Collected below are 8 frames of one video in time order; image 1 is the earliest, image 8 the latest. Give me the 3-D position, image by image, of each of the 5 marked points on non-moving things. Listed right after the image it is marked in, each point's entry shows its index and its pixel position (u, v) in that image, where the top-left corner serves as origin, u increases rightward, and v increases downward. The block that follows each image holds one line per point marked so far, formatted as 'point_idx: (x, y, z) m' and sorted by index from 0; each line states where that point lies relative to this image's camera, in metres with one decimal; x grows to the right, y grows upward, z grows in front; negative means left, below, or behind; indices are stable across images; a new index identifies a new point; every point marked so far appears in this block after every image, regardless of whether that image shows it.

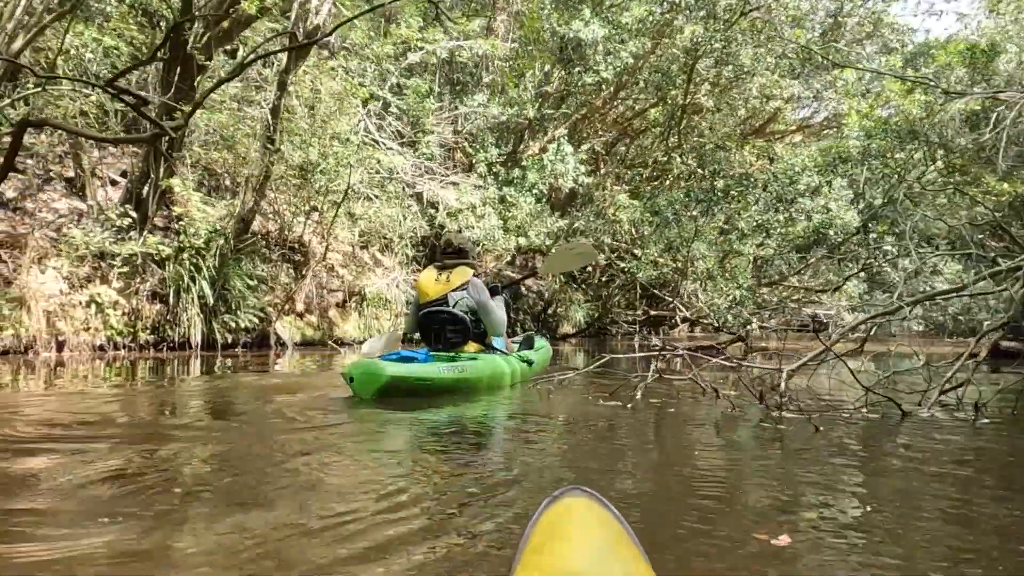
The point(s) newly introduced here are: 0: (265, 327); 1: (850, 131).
0: (-3.8, -0.6, +11.4) m
1: (+5.8, +2.7, +12.8) m
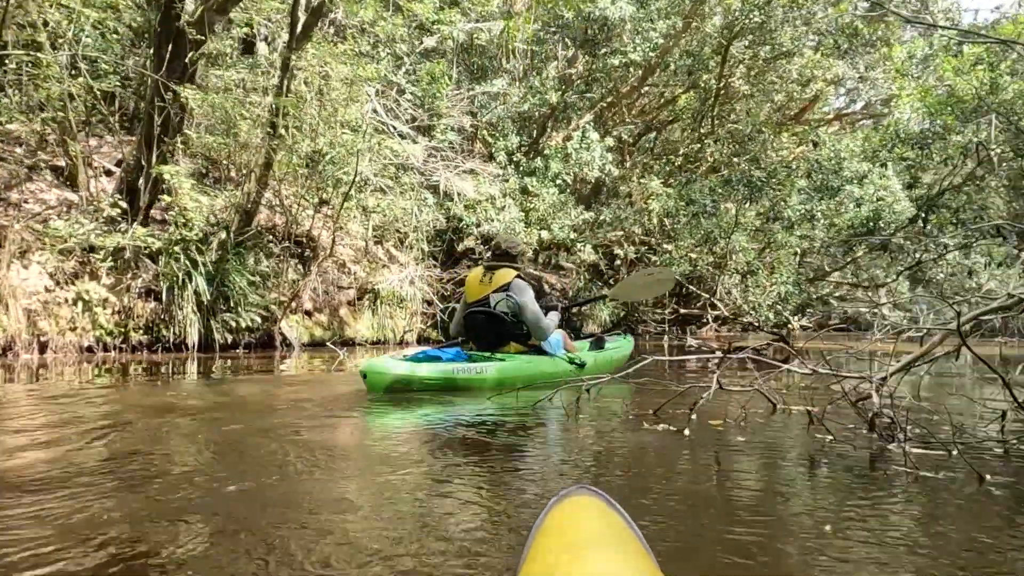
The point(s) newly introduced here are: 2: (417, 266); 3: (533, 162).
0: (-3.4, -0.6, +10.6) m
1: (+6.2, +2.8, +11.8) m
2: (-1.6, +0.4, +12.9) m
3: (+0.4, +2.3, +13.5) m
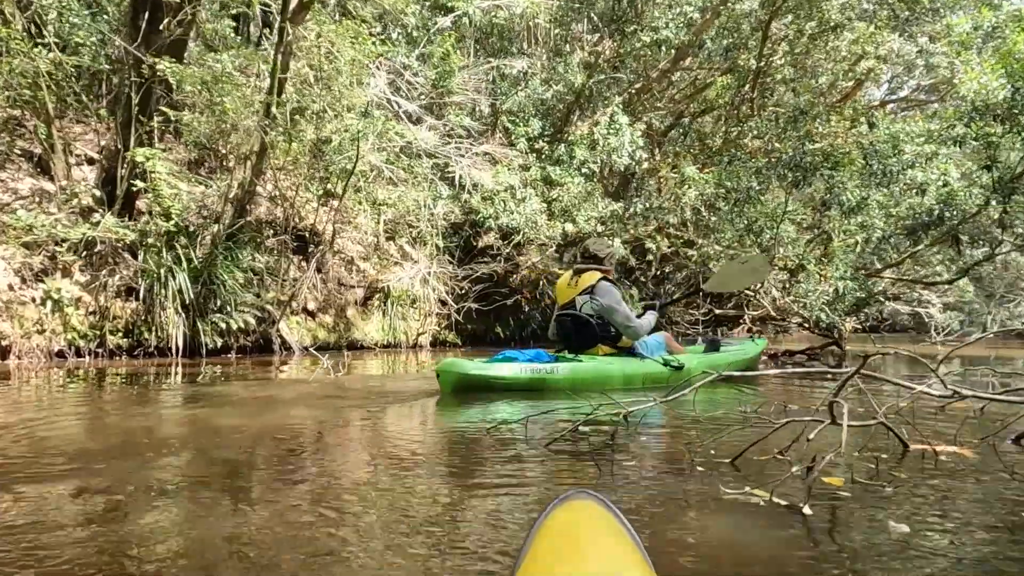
0: (-3.2, -0.5, +9.7) m
1: (+6.4, +2.8, +10.5) m
2: (-1.3, +0.4, +11.9) m
3: (+0.8, +2.3, +12.4) m
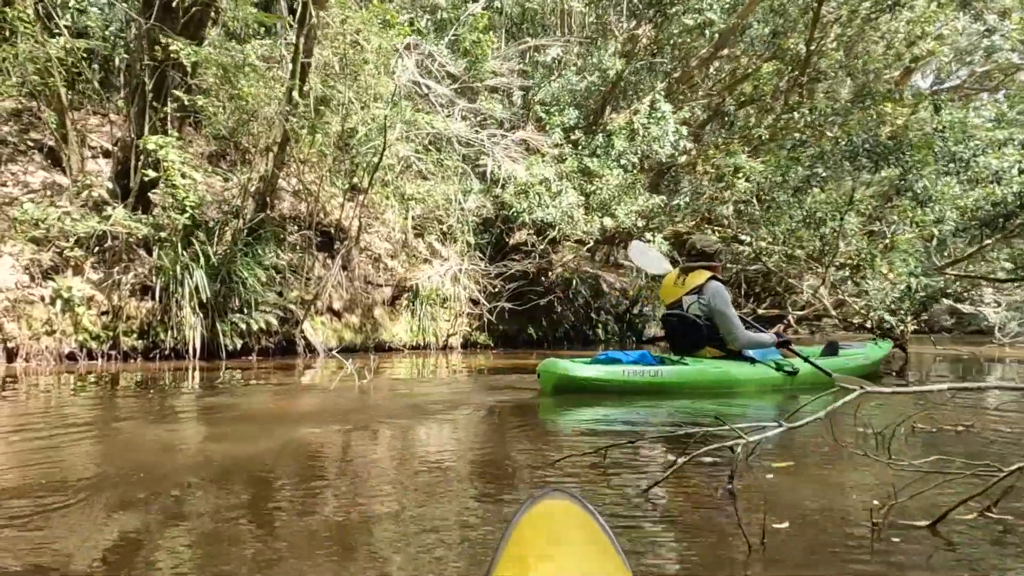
0: (-2.7, -0.5, +9.2) m
1: (+6.9, +2.9, +9.7) m
2: (-0.8, +0.4, +11.3) m
3: (+1.3, +2.3, +11.8) m
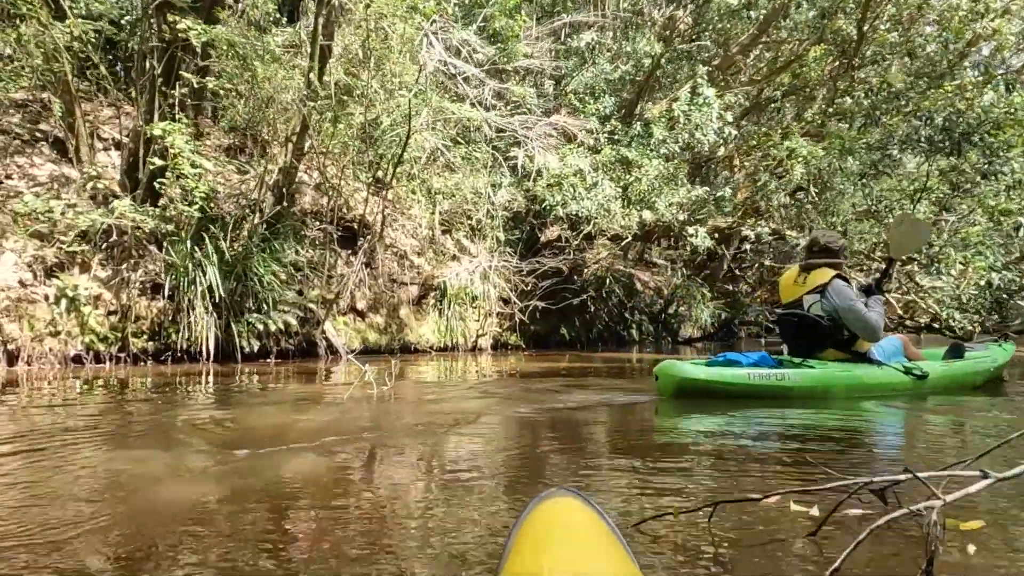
0: (-2.3, -0.5, +8.7) m
1: (+7.3, +2.9, +8.8) m
2: (-0.3, +0.5, +10.7) m
3: (+1.8, +2.4, +11.1) m
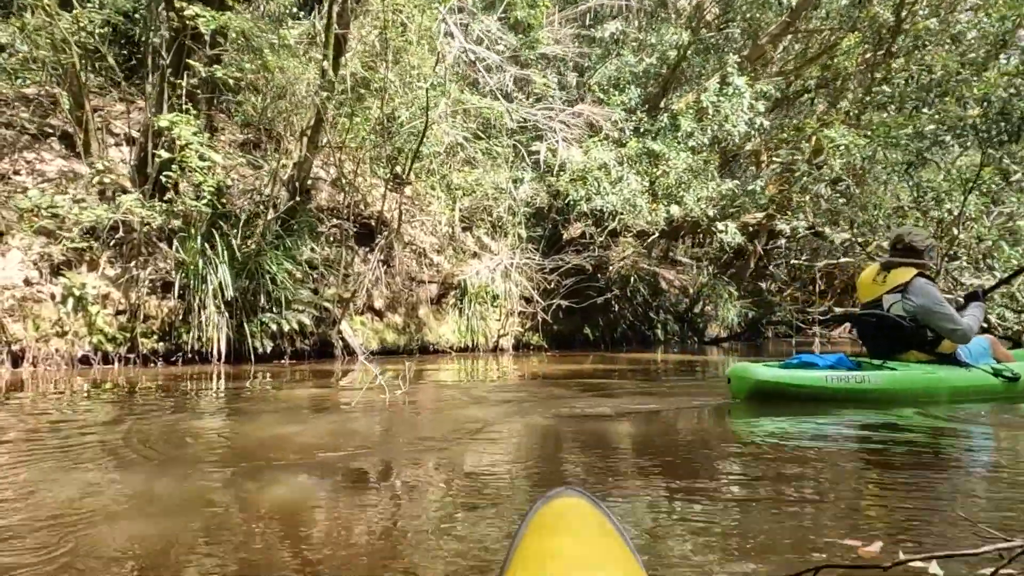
0: (-2.1, -0.5, +8.4) m
1: (+7.6, +2.9, +8.2) m
2: (0.0, +0.5, +10.4) m
3: (+2.1, +2.4, +10.7) m
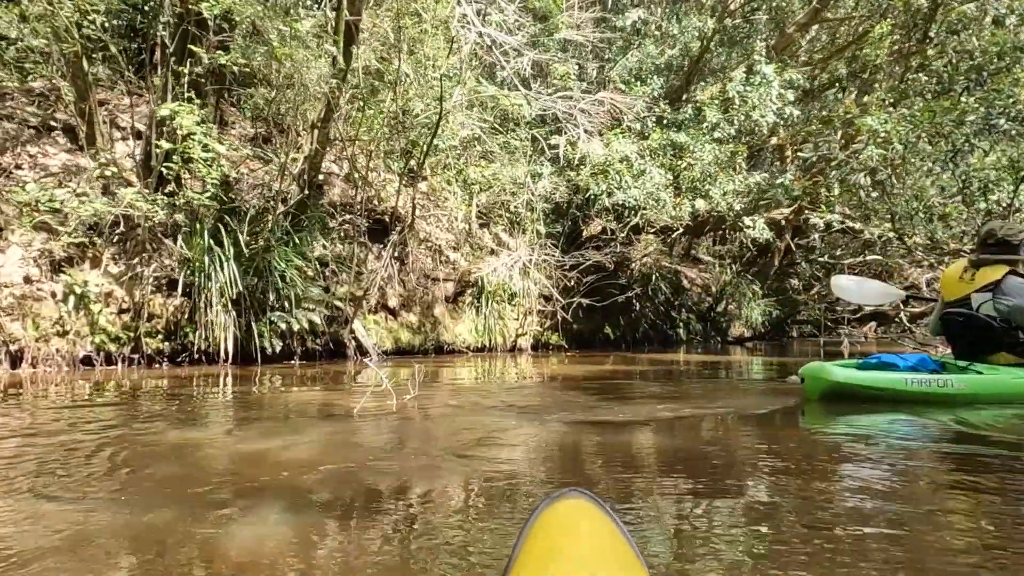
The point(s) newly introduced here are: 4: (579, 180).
0: (-1.9, -0.5, +8.1) m
1: (+7.7, +3.0, +7.7) m
2: (+0.3, +0.5, +10.0) m
3: (+2.3, +2.4, +10.3) m
4: (+0.9, +1.4, +9.9) m
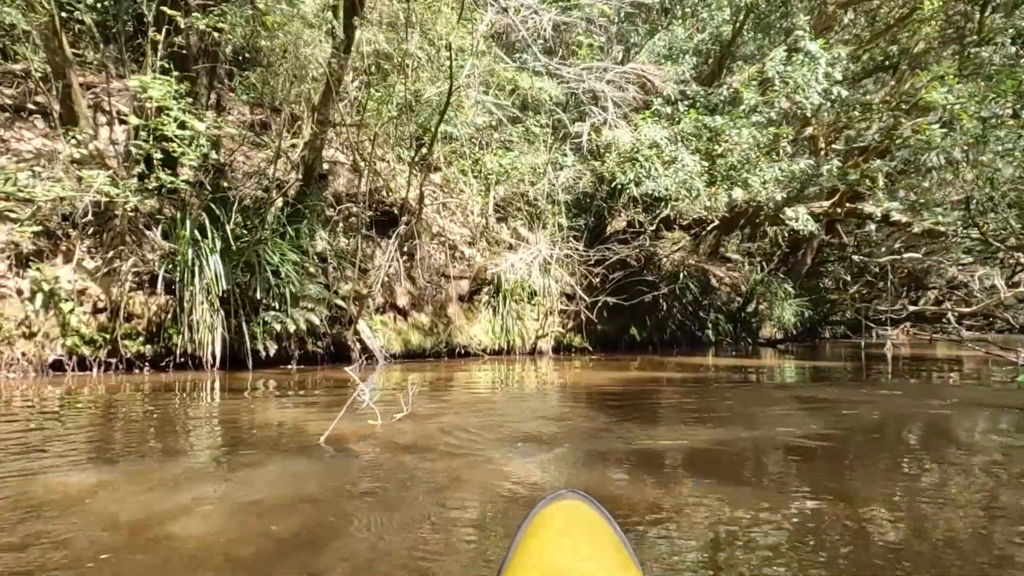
0: (-1.7, -0.4, +7.4) m
1: (+7.9, +3.0, +6.8) m
2: (+0.5, +0.5, +9.3) m
3: (+2.6, +2.4, +9.5) m
4: (+1.1, +1.5, +9.1) m
